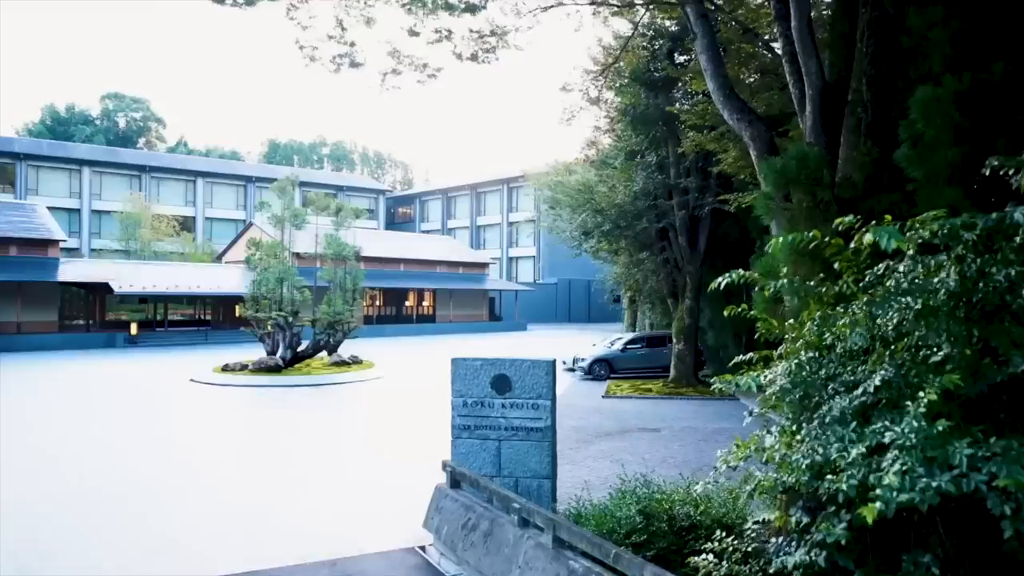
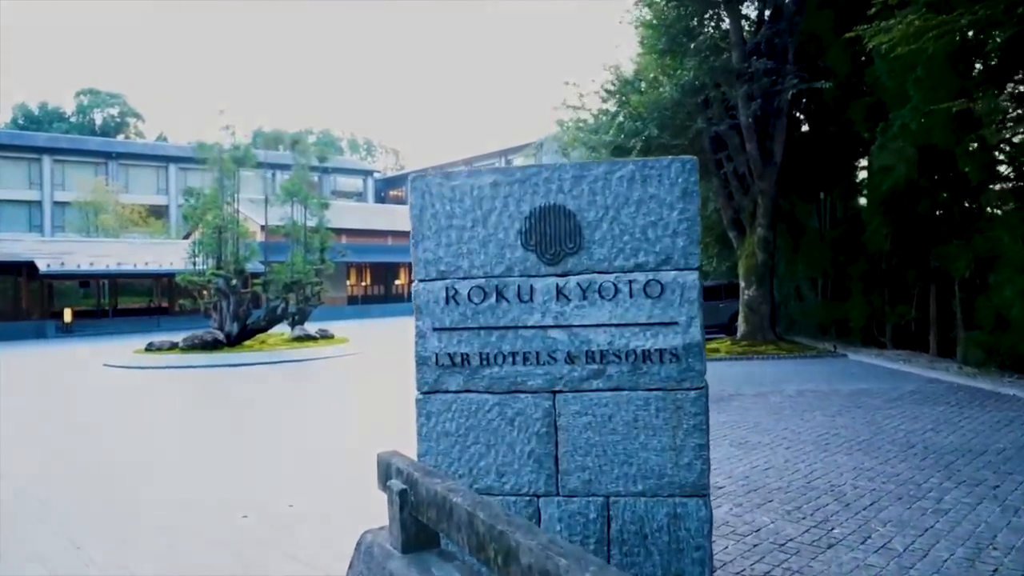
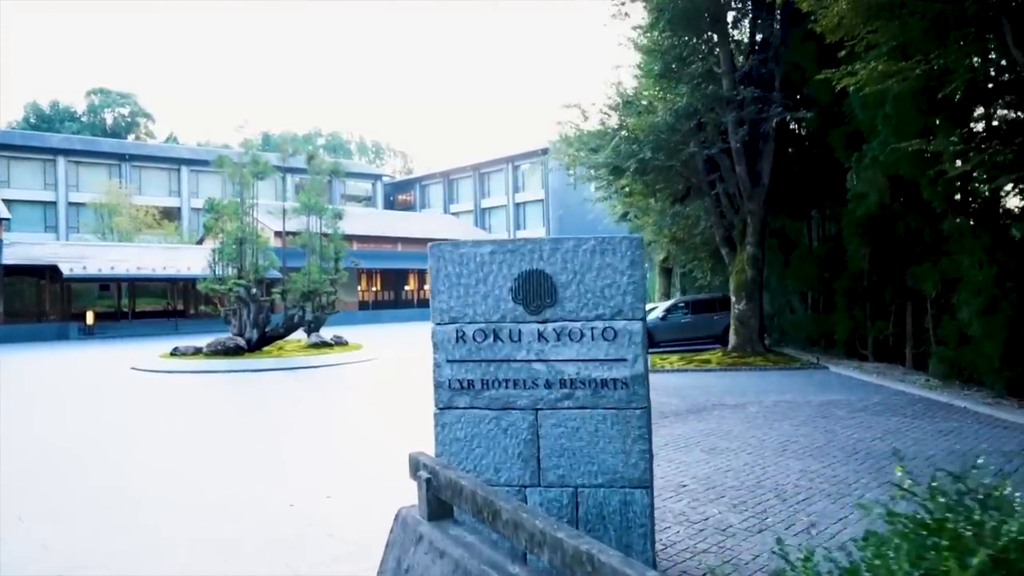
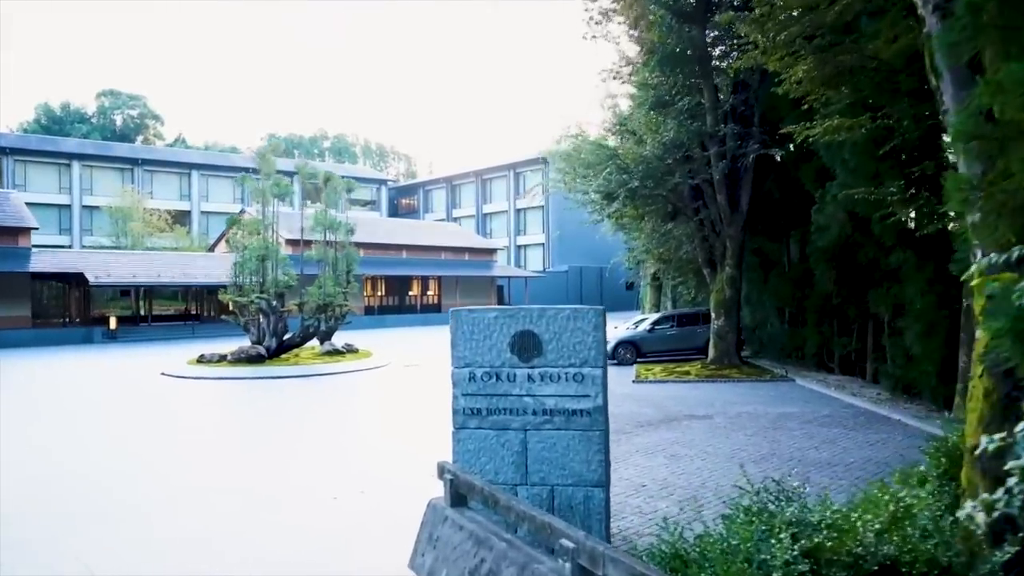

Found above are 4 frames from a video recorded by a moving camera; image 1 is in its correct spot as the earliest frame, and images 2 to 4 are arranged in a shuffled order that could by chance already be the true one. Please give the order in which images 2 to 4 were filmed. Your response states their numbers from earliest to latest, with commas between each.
4, 3, 2
